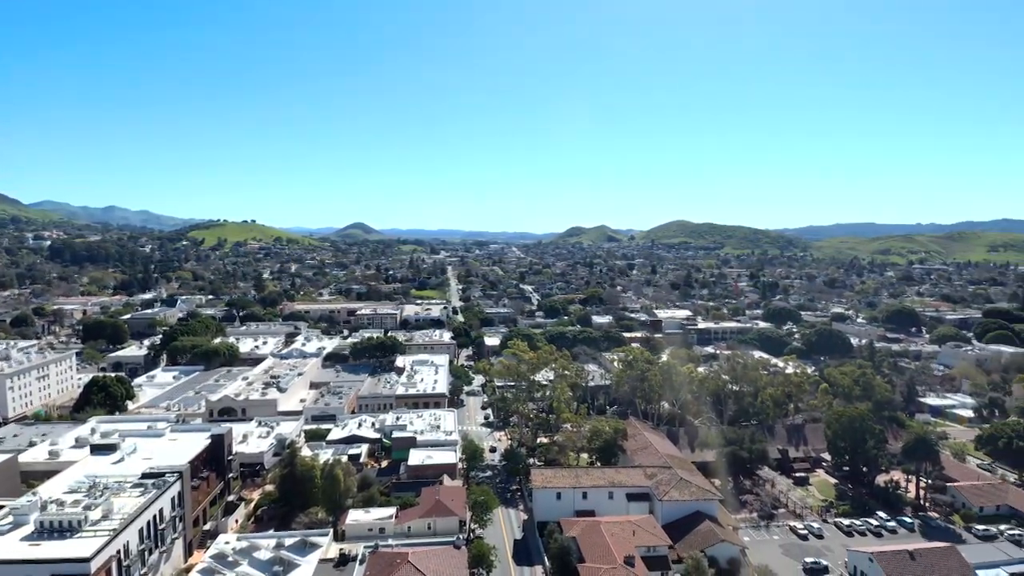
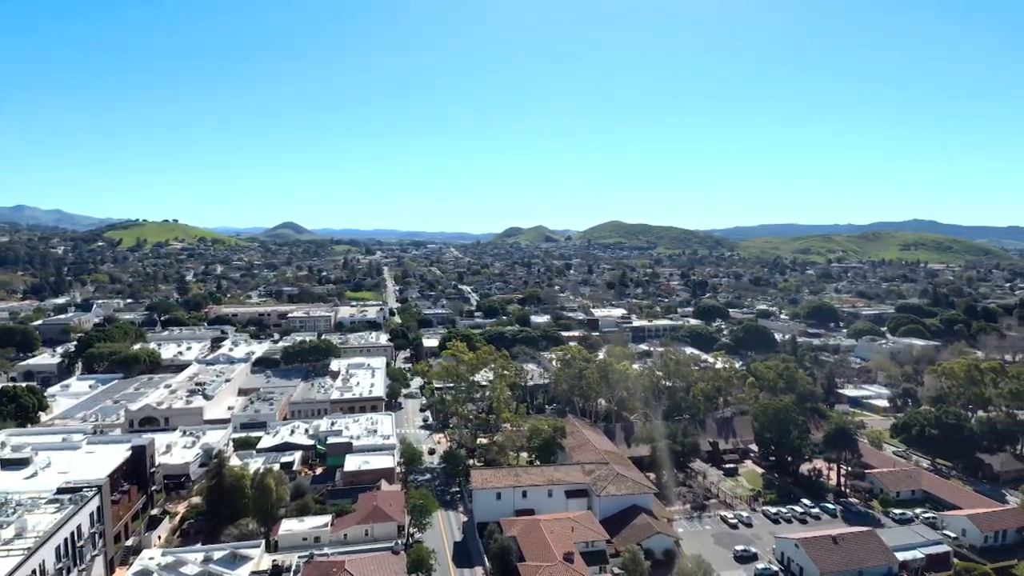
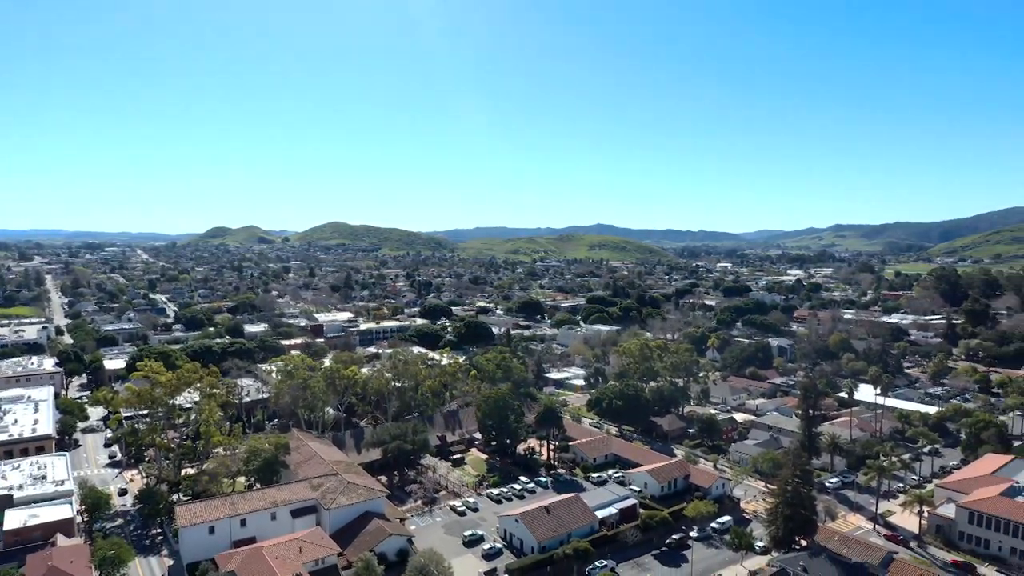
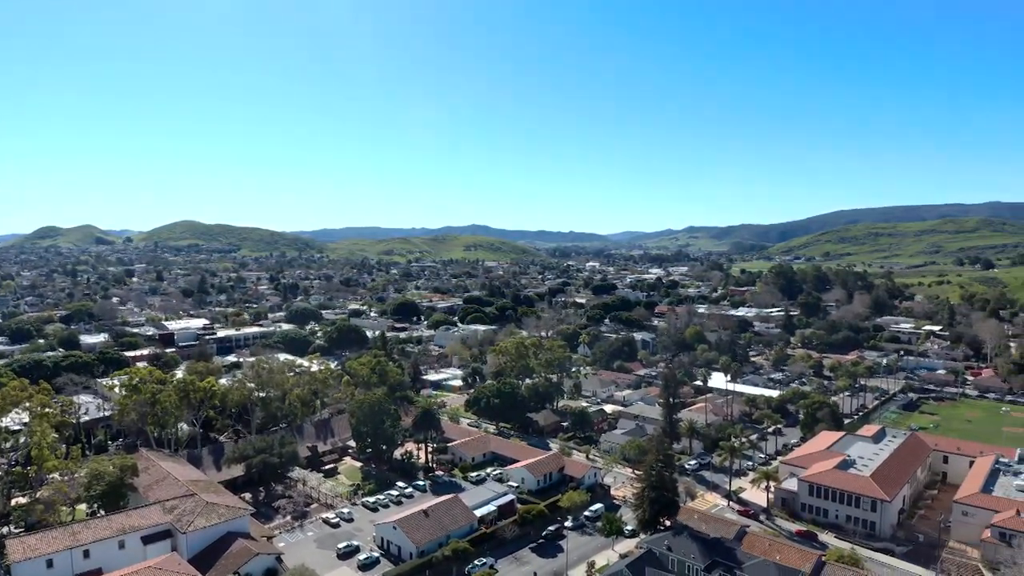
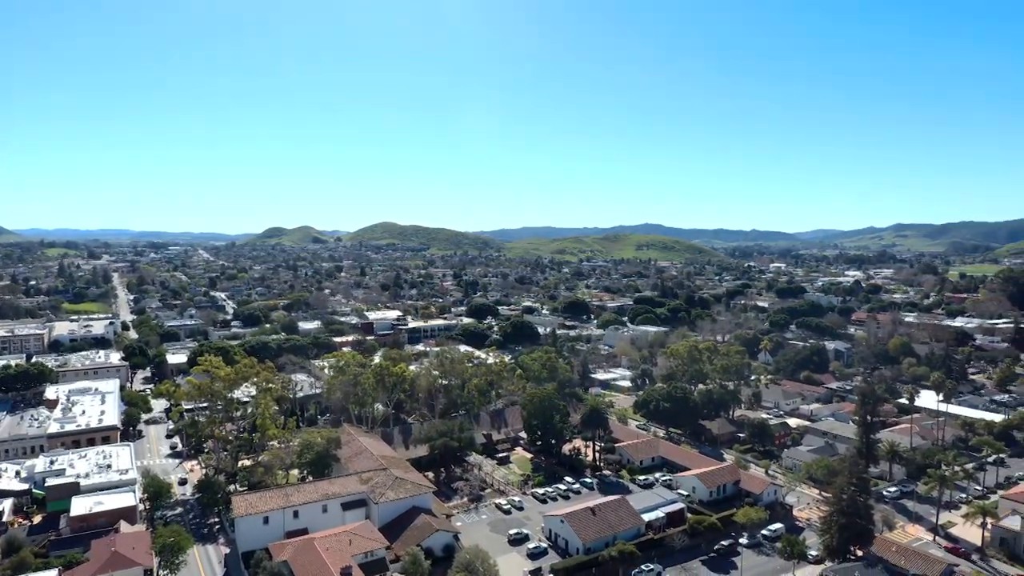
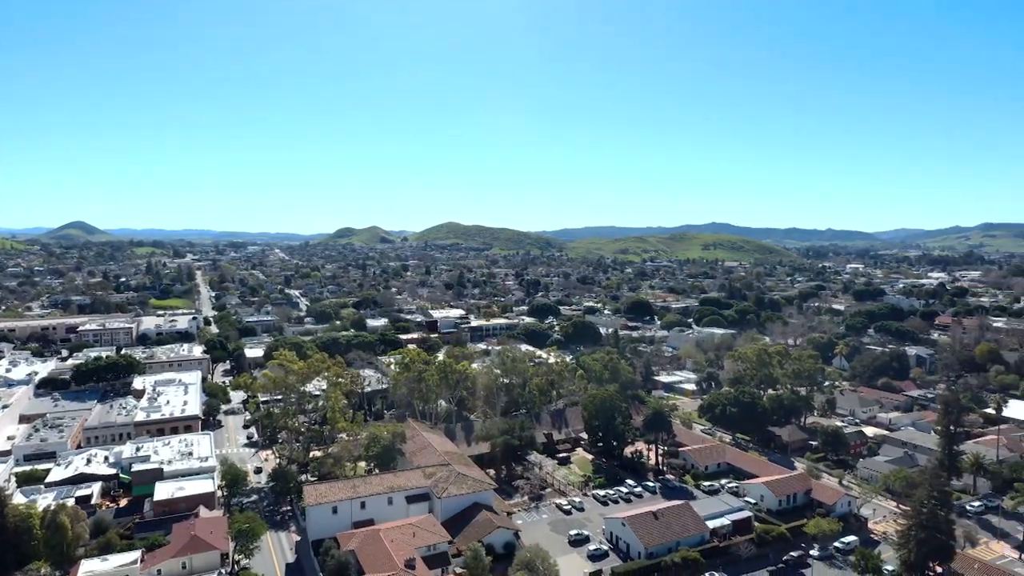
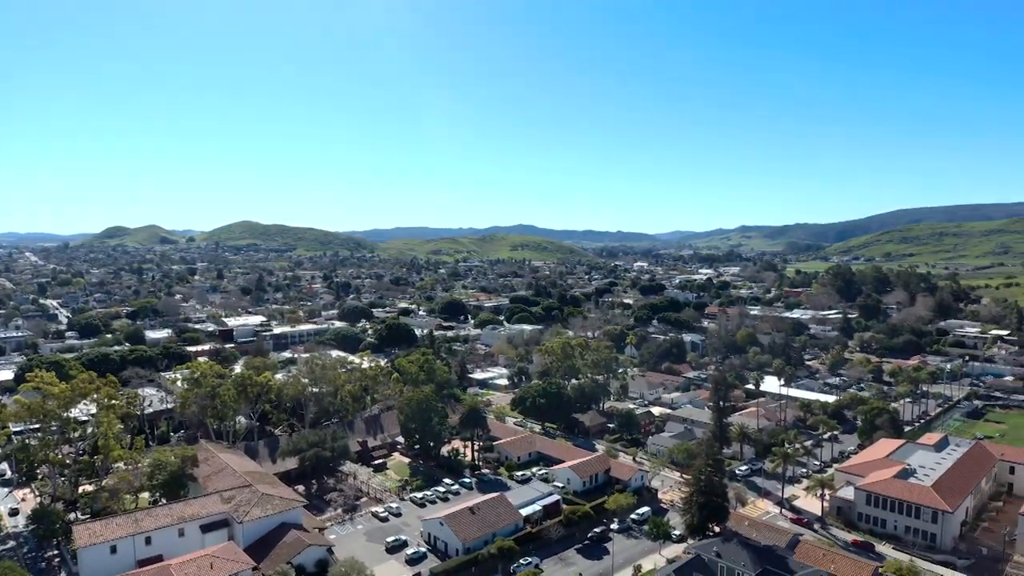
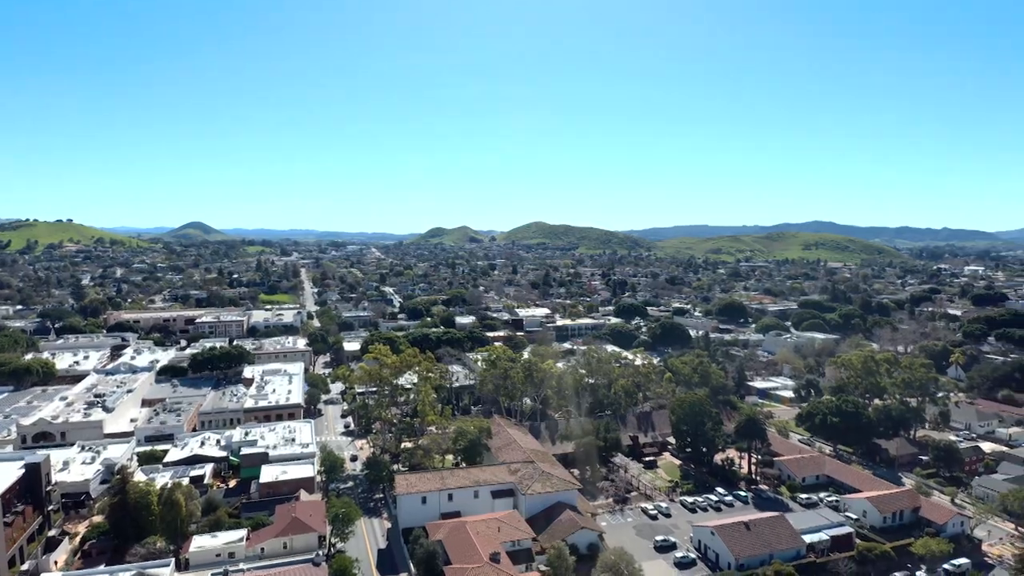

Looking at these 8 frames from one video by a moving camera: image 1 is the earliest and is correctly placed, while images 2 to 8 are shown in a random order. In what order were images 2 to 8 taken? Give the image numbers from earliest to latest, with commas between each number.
2, 8, 6, 5, 3, 7, 4
